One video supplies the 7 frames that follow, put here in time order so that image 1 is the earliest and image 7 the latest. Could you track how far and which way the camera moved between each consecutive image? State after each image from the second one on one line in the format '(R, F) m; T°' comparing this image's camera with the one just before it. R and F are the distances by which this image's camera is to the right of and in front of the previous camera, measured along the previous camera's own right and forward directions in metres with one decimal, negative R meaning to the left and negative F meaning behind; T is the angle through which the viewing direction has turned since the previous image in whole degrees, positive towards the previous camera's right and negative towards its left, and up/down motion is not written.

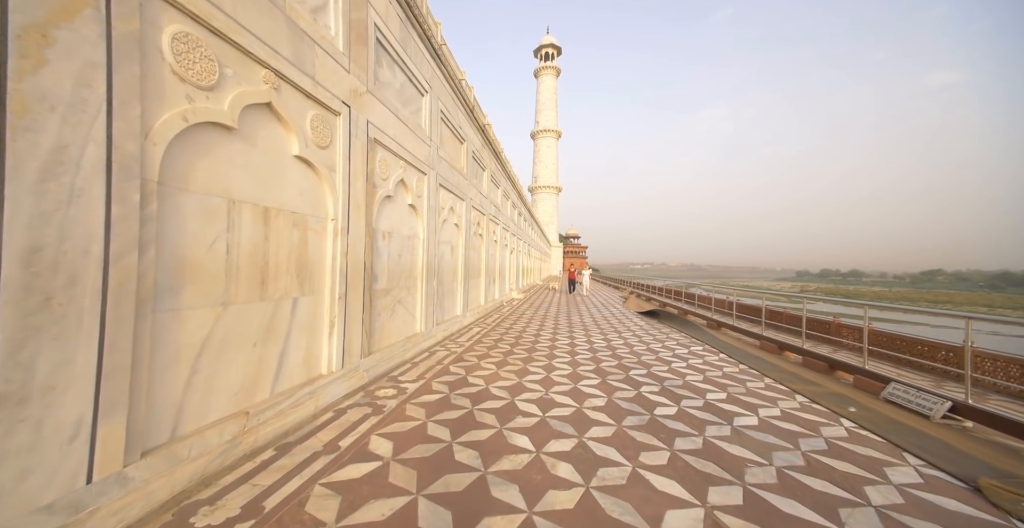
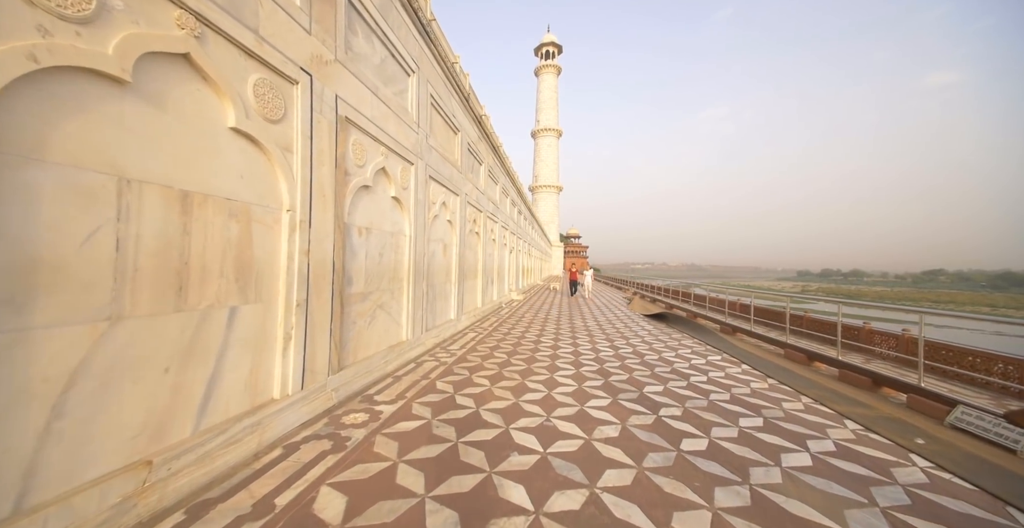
(+0.1, +0.5) m; 0°
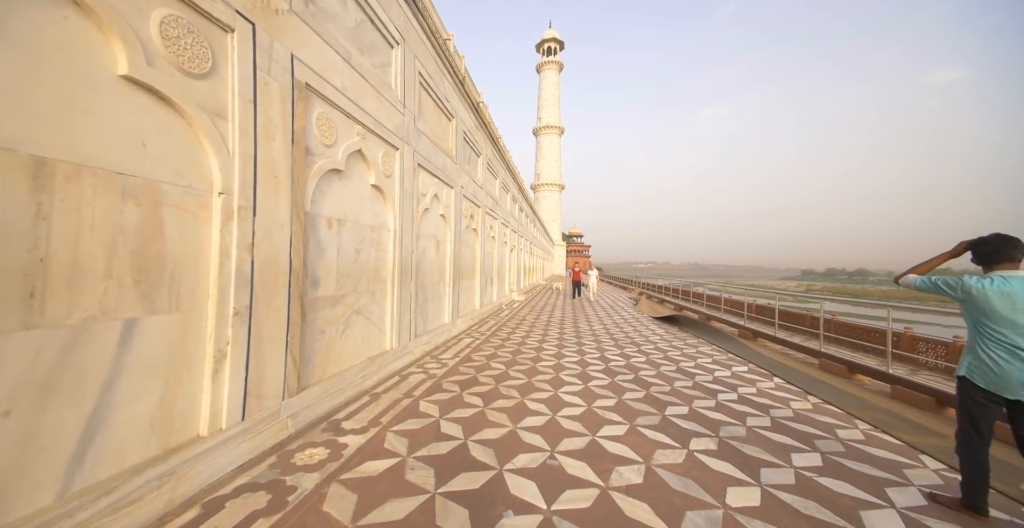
(0.0, +0.5) m; 0°
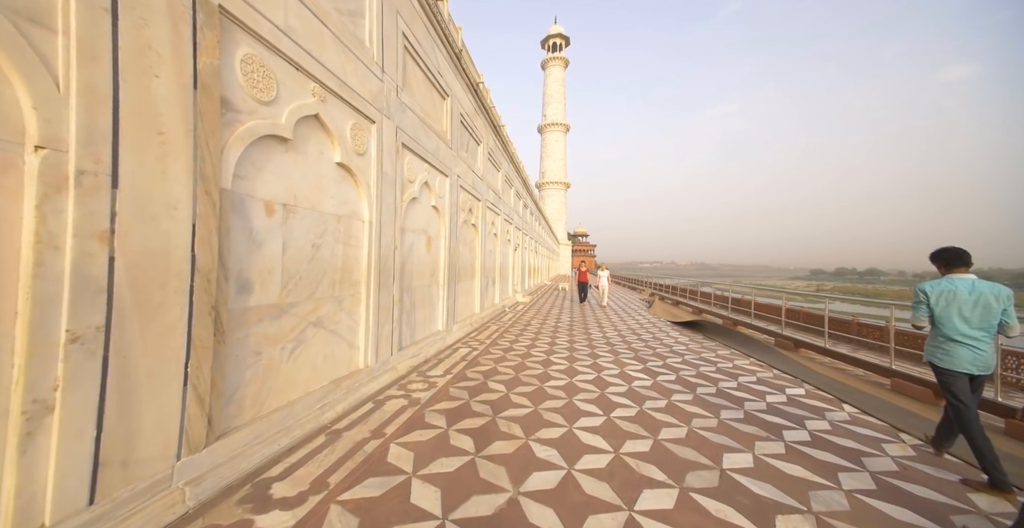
(0.0, +0.8) m; -1°
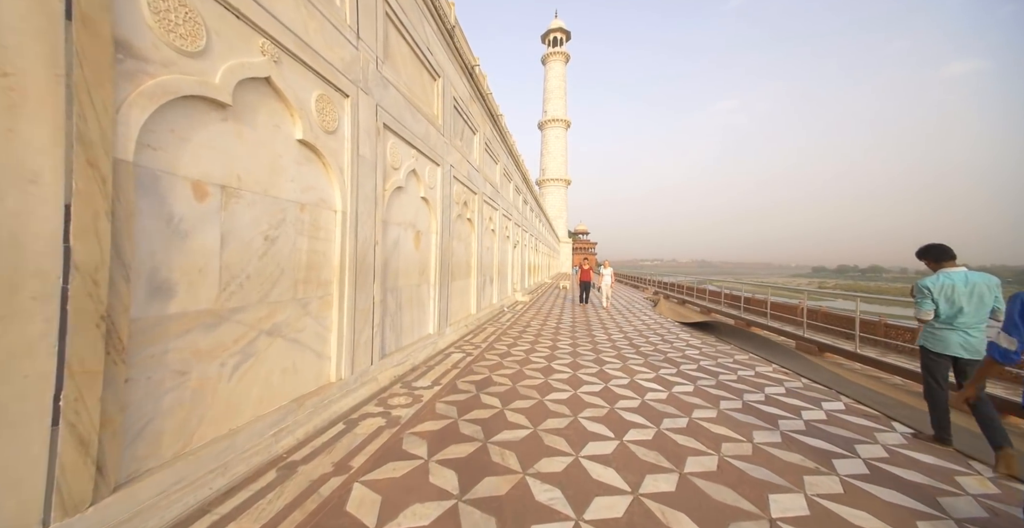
(0.0, +0.4) m; 0°
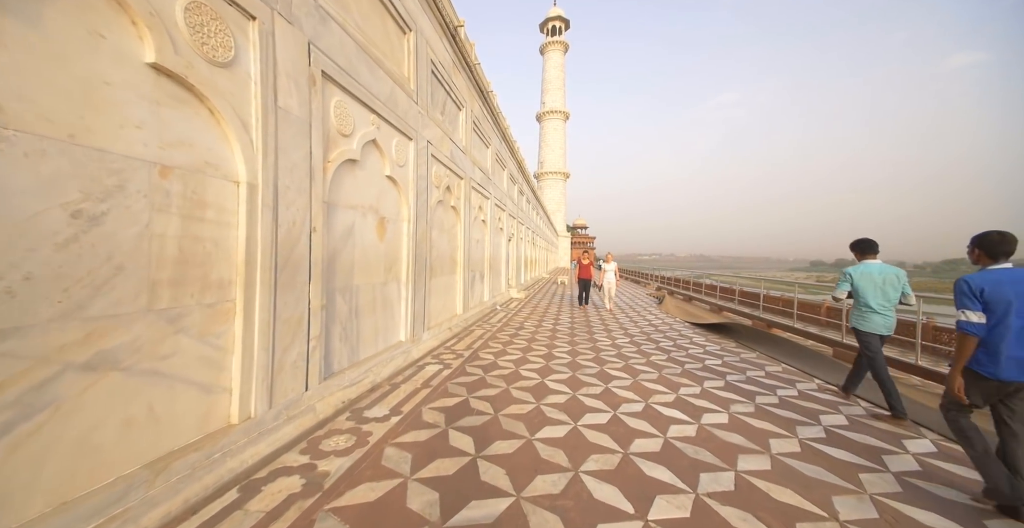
(+0.1, +0.8) m; 0°
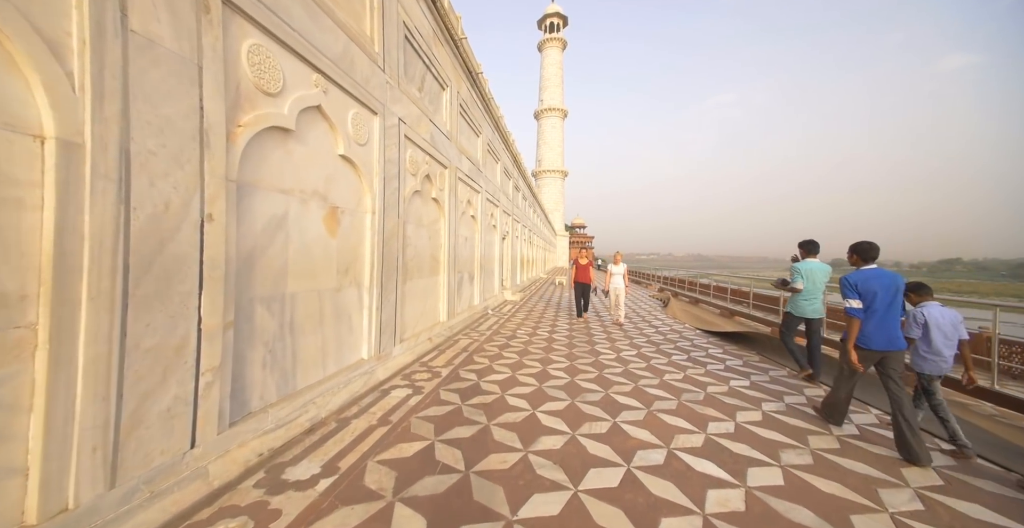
(+0.1, +0.7) m; 0°
